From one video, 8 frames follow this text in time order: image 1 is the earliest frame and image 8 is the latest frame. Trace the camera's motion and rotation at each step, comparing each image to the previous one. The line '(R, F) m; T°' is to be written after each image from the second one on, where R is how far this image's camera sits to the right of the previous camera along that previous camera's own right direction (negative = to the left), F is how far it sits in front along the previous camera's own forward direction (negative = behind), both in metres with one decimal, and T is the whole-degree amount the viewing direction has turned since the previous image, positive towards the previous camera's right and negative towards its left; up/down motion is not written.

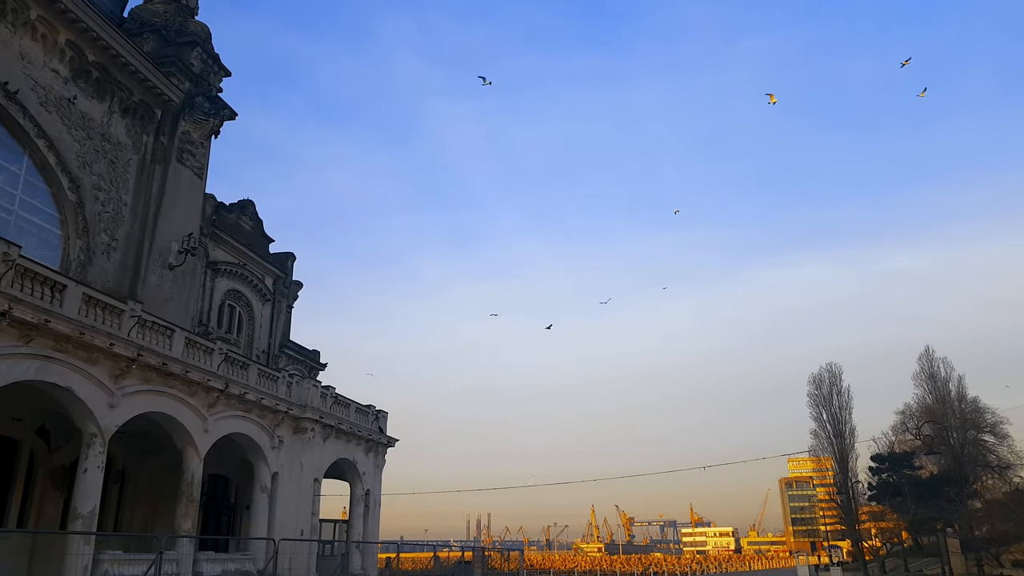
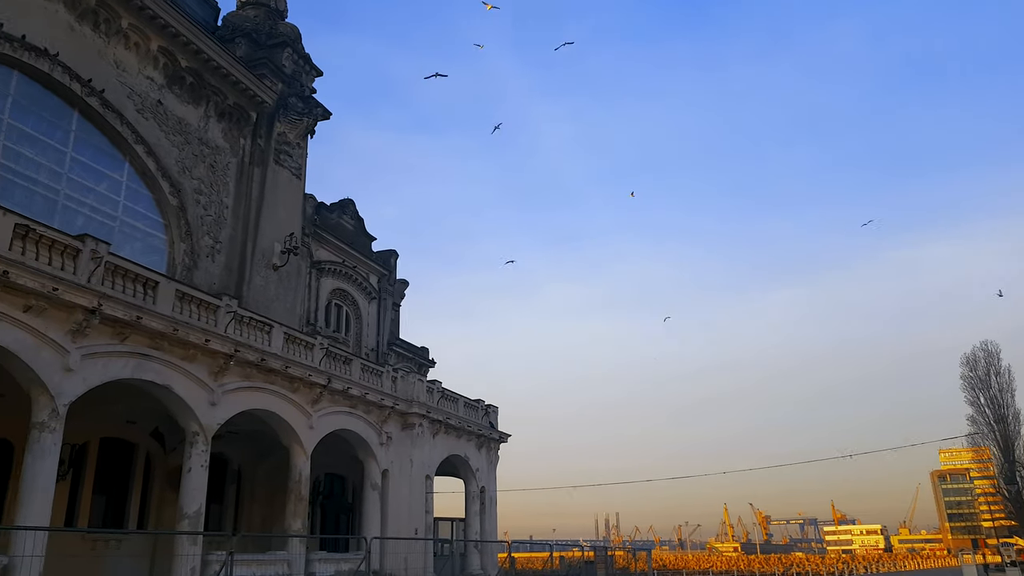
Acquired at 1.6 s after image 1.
(+0.3, +1.4) m; -9°
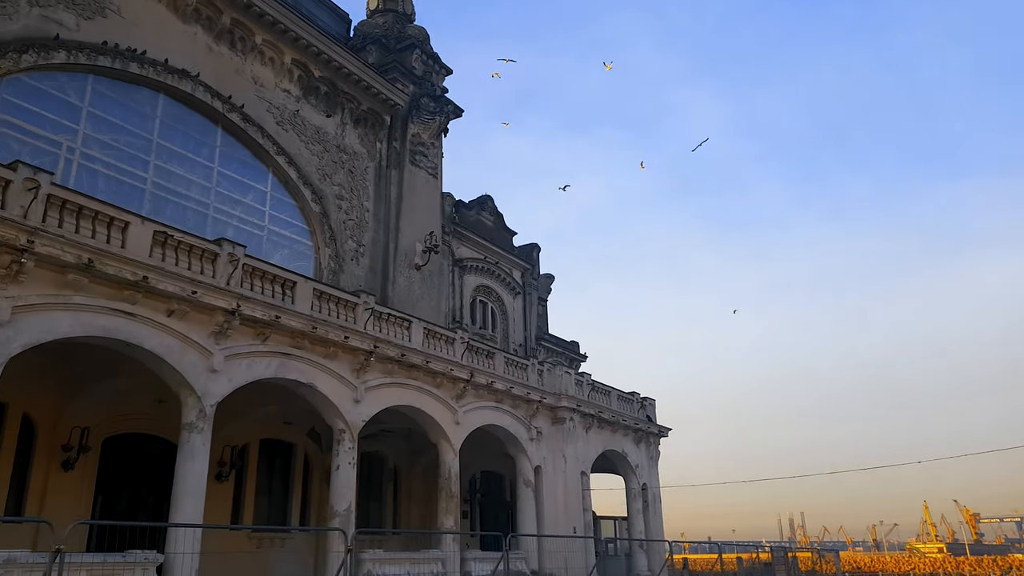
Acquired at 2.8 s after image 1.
(+0.3, +1.0) m; -12°
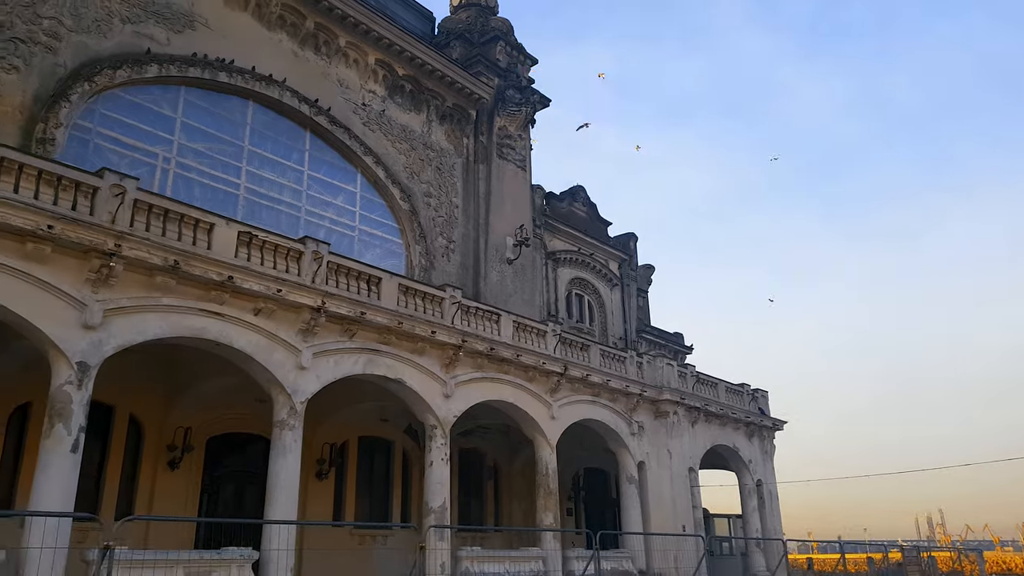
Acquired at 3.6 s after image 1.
(+0.3, +0.6) m; -8°
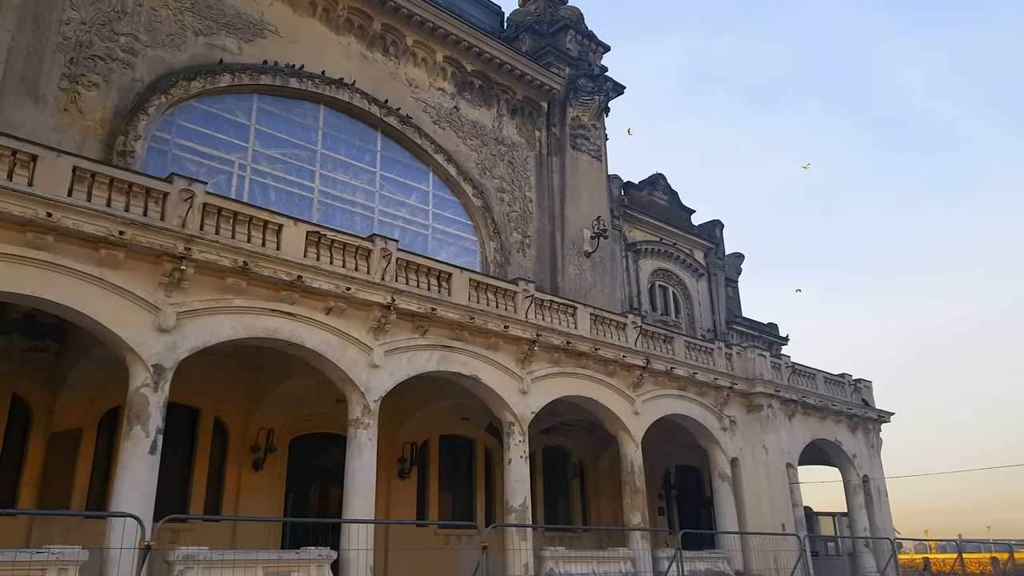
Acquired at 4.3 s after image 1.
(+0.3, +0.5) m; -7°
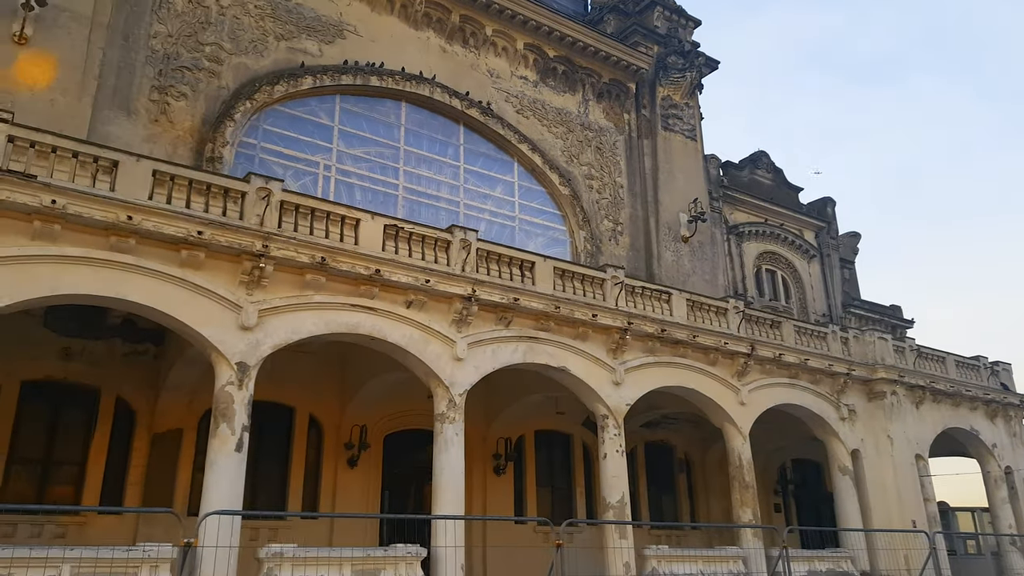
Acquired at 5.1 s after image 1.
(+0.3, +0.6) m; -8°
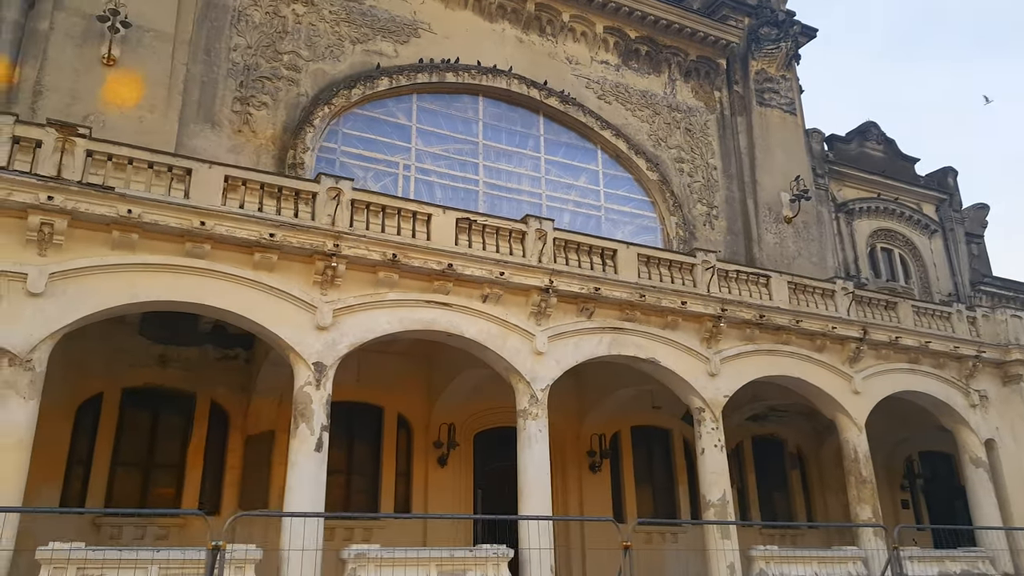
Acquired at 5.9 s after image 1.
(+0.4, +0.5) m; -8°
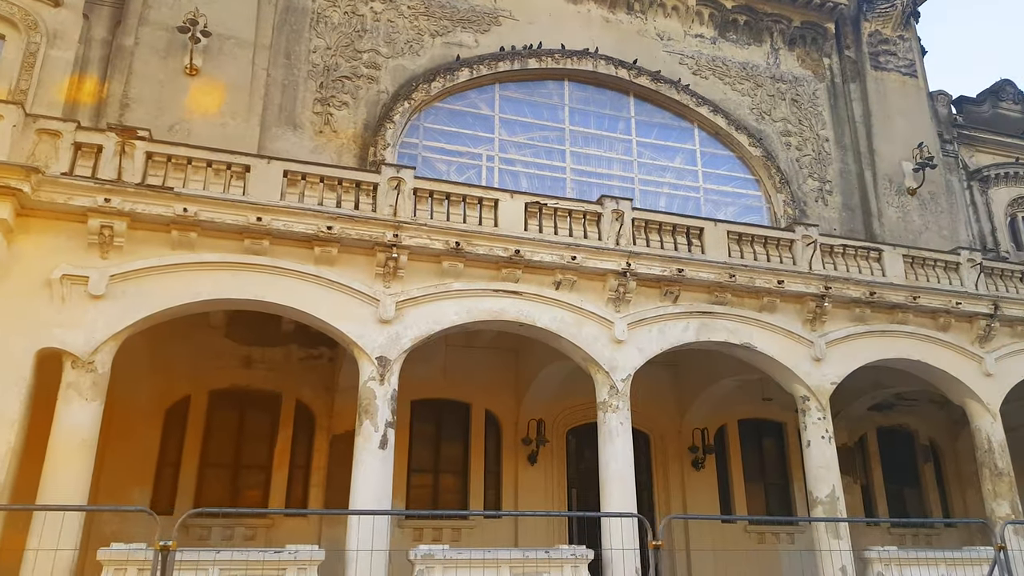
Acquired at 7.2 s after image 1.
(+0.7, +0.7) m; -9°
